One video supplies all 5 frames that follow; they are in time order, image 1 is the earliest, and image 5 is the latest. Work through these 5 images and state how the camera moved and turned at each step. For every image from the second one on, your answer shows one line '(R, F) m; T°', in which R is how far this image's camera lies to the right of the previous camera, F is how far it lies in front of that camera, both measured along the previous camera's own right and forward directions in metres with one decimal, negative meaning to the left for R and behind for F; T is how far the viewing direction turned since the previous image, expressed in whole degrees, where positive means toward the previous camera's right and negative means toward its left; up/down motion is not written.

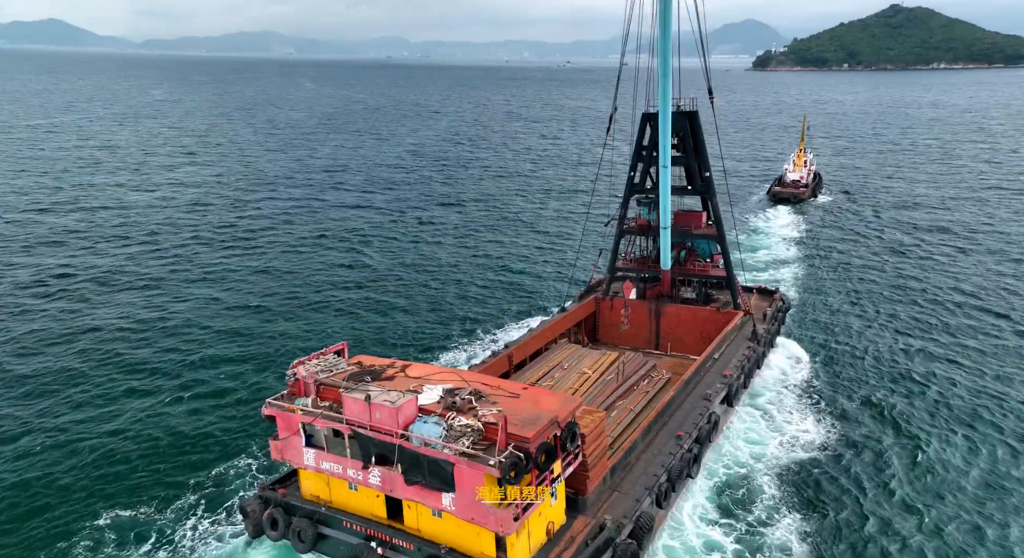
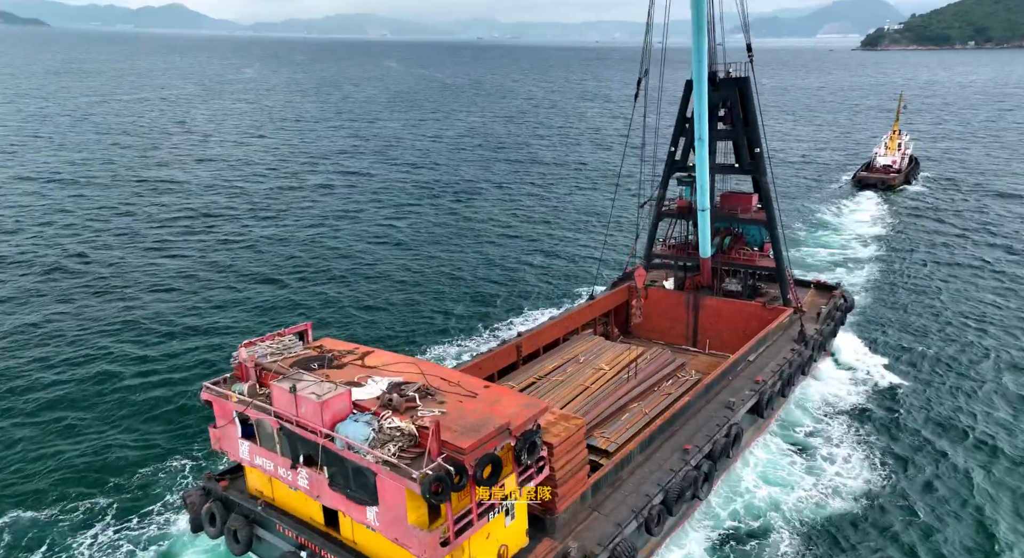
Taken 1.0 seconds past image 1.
(+2.6, +2.7) m; -7°
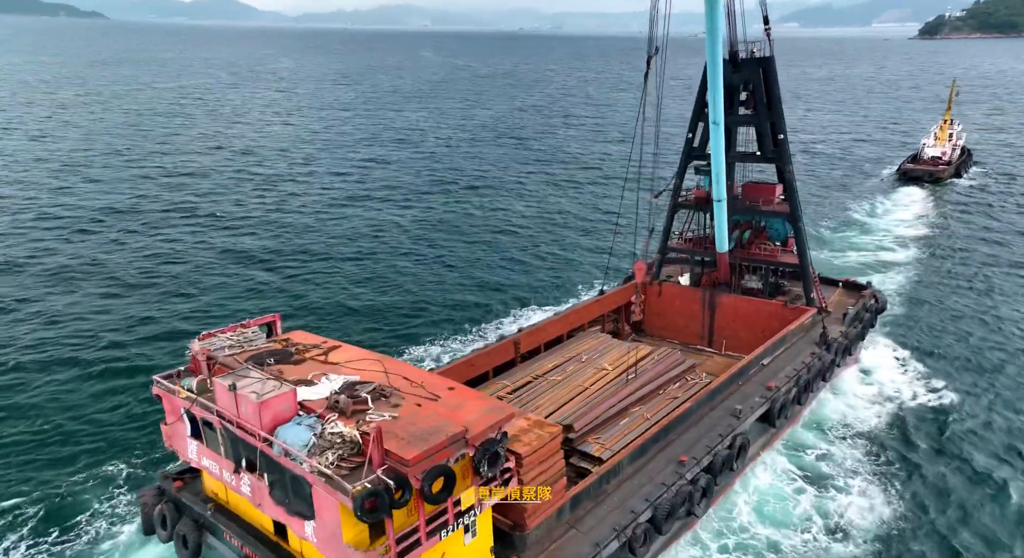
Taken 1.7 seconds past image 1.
(+1.4, +1.5) m; -3°
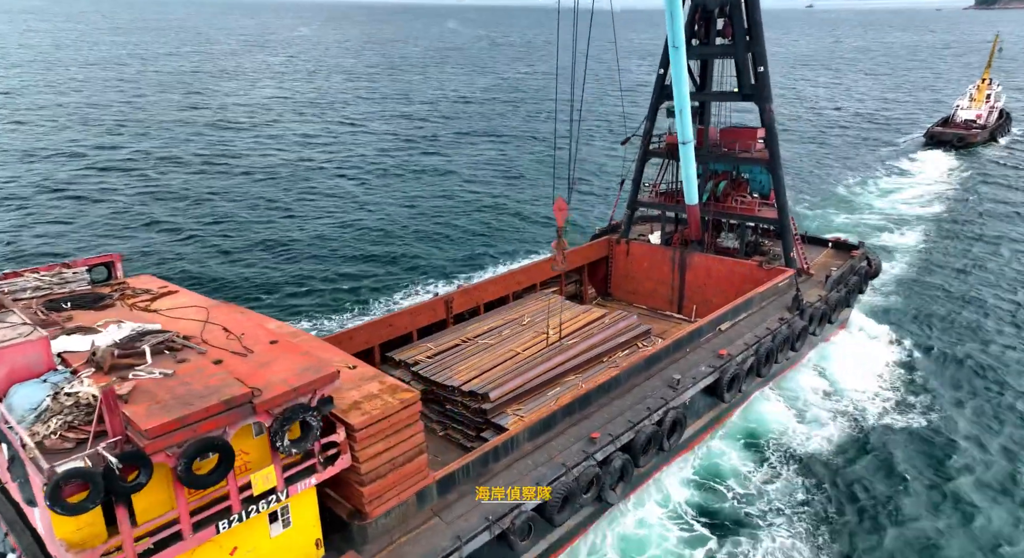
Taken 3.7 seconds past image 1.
(+3.1, +3.2) m; -2°
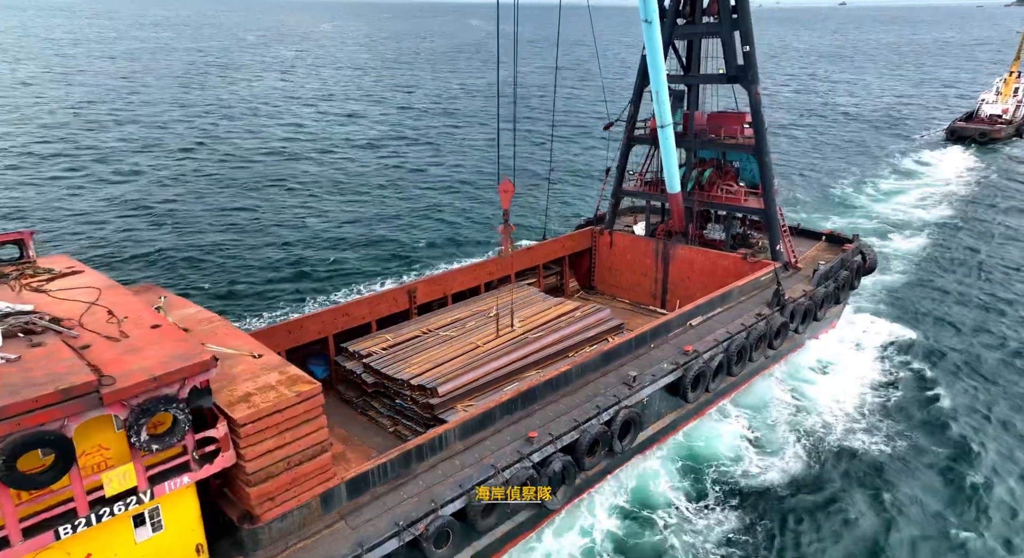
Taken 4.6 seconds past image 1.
(+1.7, +1.2) m; -2°
